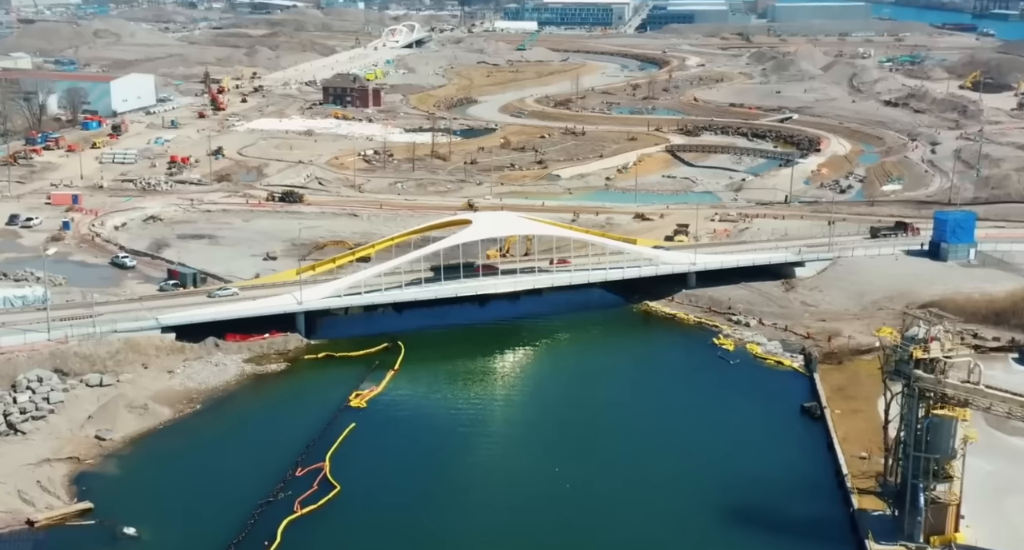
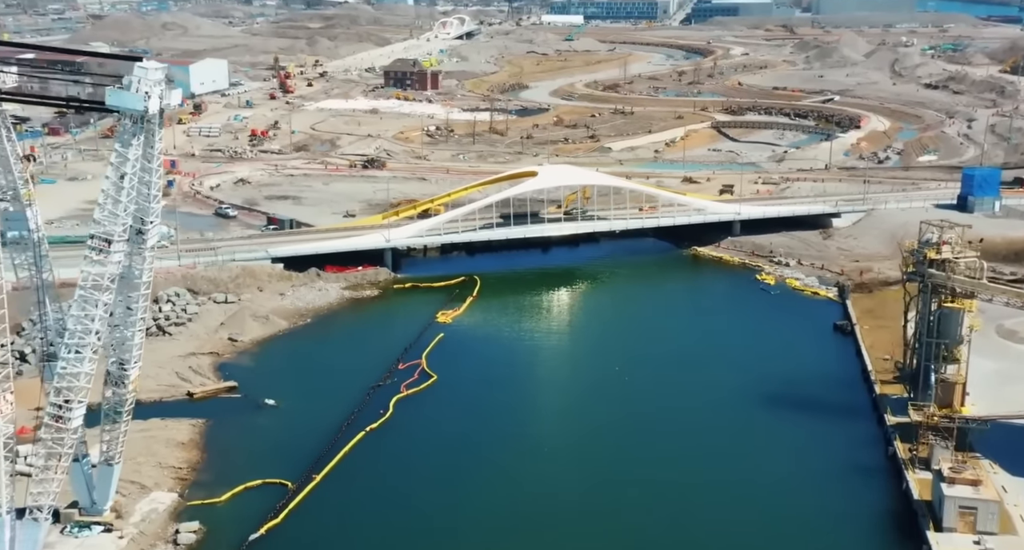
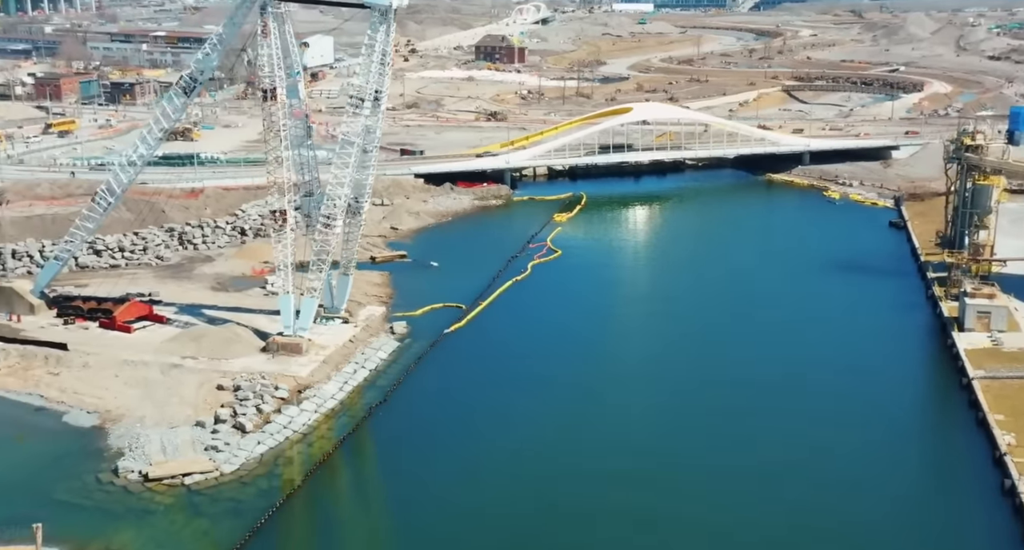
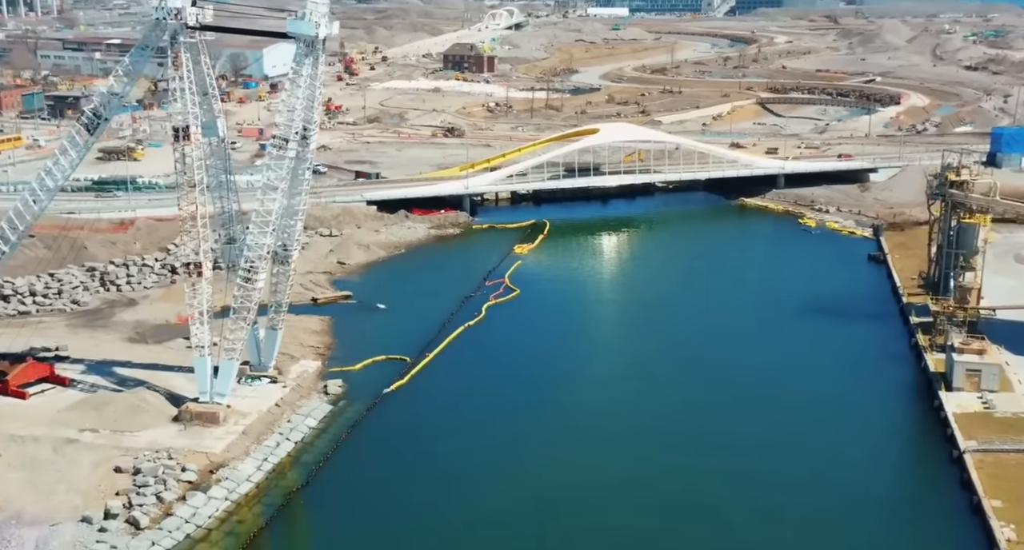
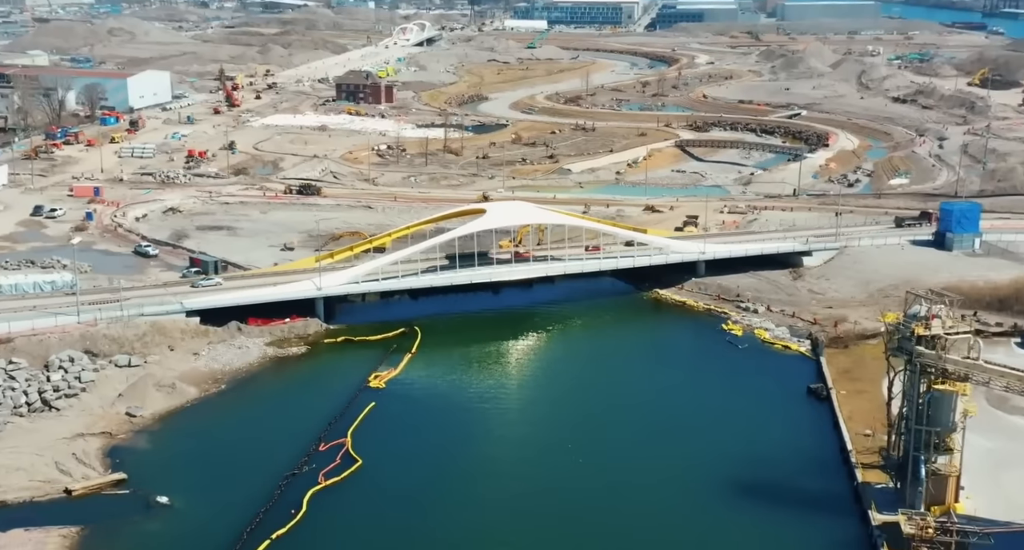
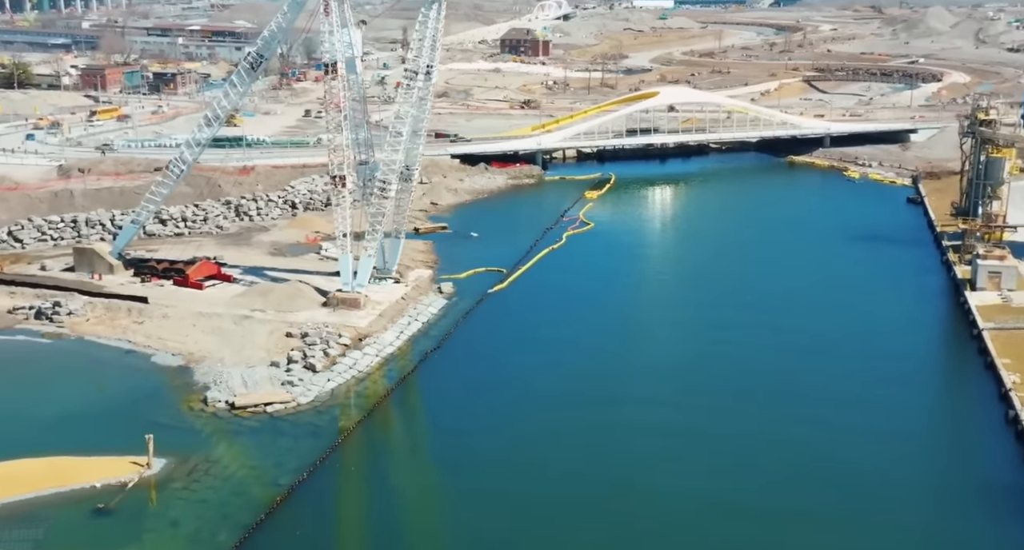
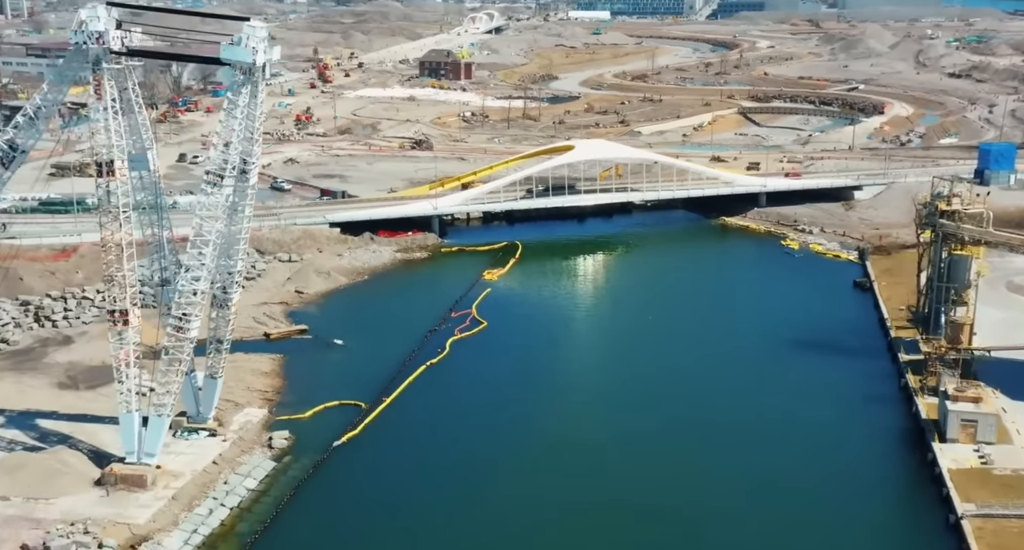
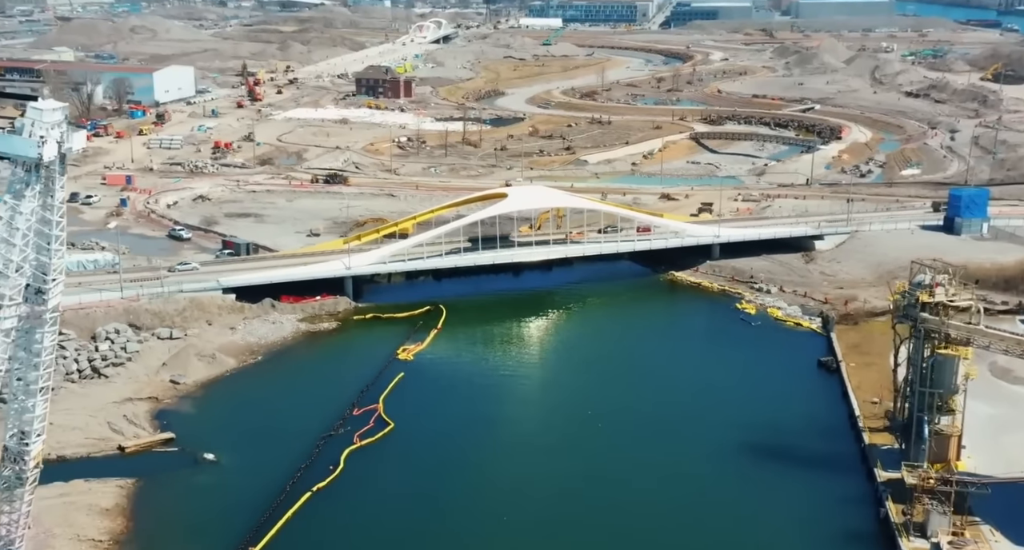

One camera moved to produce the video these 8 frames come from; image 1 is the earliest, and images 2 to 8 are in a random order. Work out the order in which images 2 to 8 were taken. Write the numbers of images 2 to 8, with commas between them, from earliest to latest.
5, 8, 2, 7, 4, 3, 6
